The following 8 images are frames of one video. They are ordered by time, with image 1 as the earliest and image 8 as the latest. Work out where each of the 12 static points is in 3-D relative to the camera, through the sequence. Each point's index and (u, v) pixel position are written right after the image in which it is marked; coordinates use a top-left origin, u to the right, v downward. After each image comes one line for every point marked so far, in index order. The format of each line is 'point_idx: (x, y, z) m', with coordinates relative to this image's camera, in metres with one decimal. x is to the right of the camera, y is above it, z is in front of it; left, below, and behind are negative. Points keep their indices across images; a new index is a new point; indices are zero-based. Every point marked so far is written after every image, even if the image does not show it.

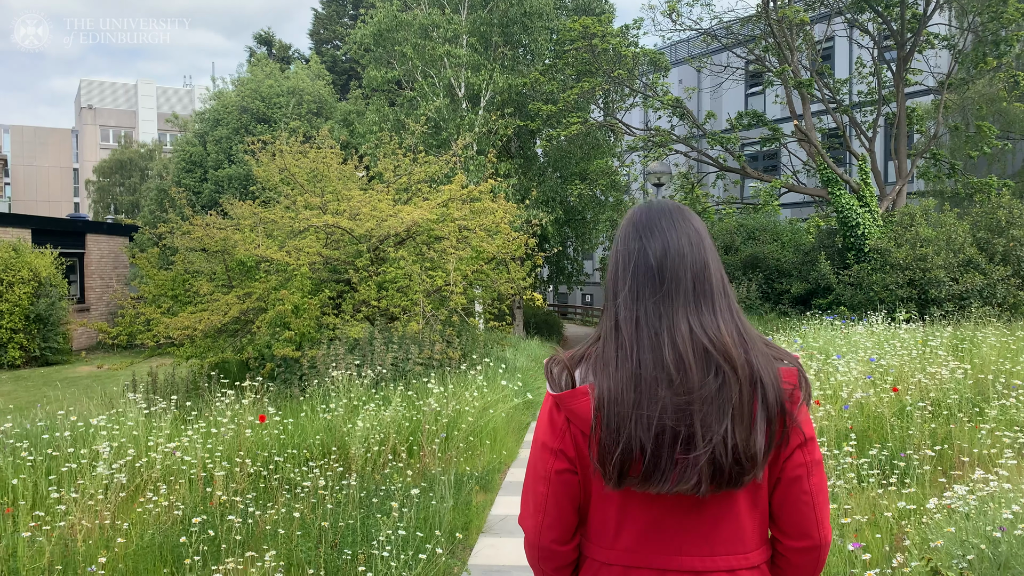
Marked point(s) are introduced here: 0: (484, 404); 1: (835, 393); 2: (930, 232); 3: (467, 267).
0: (-0.2, -1.0, +6.6) m
1: (+2.3, -0.7, +5.7) m
2: (+7.0, +0.9, +13.3) m
3: (-0.5, +0.2, +8.9) m
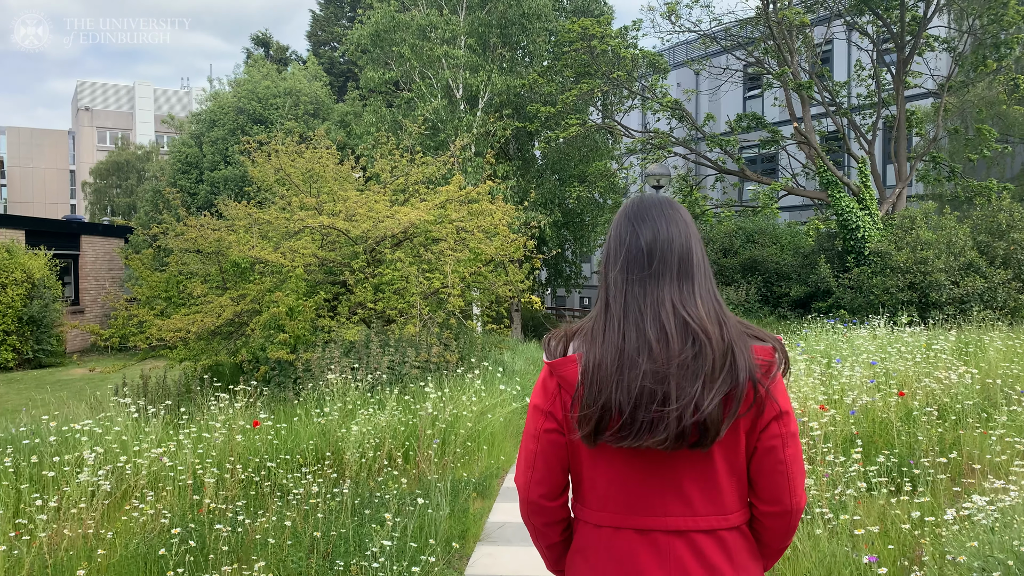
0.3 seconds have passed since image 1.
0: (-0.2, -1.0, +6.5) m
1: (+2.3, -0.8, +5.6) m
2: (+7.0, +0.9, +13.2) m
3: (-0.5, +0.2, +8.8) m
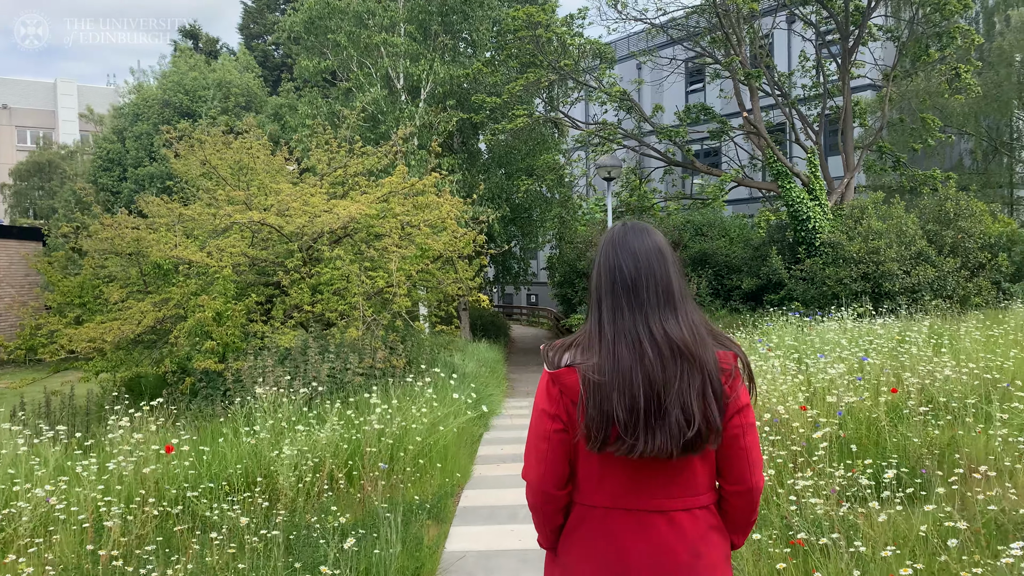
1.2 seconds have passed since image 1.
0: (-0.6, -1.0, +5.9) m
1: (+2.0, -0.7, +5.2) m
2: (+6.1, +1.0, +13.1) m
3: (-1.1, +0.2, +8.2) m
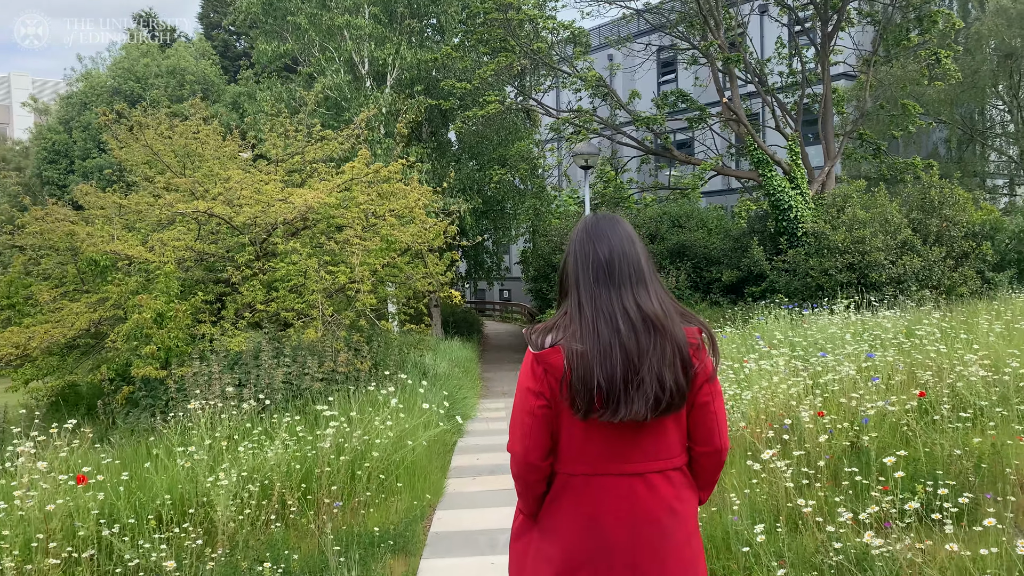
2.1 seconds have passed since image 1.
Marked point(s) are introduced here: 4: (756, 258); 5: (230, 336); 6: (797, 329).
0: (-0.7, -0.9, +5.3) m
1: (+1.9, -0.6, +4.7) m
2: (+5.7, +1.2, +12.7) m
3: (-1.3, +0.3, +7.5) m
4: (+4.3, +0.5, +13.9) m
5: (-2.3, -0.4, +6.6) m
6: (+2.6, -0.4, +7.4) m
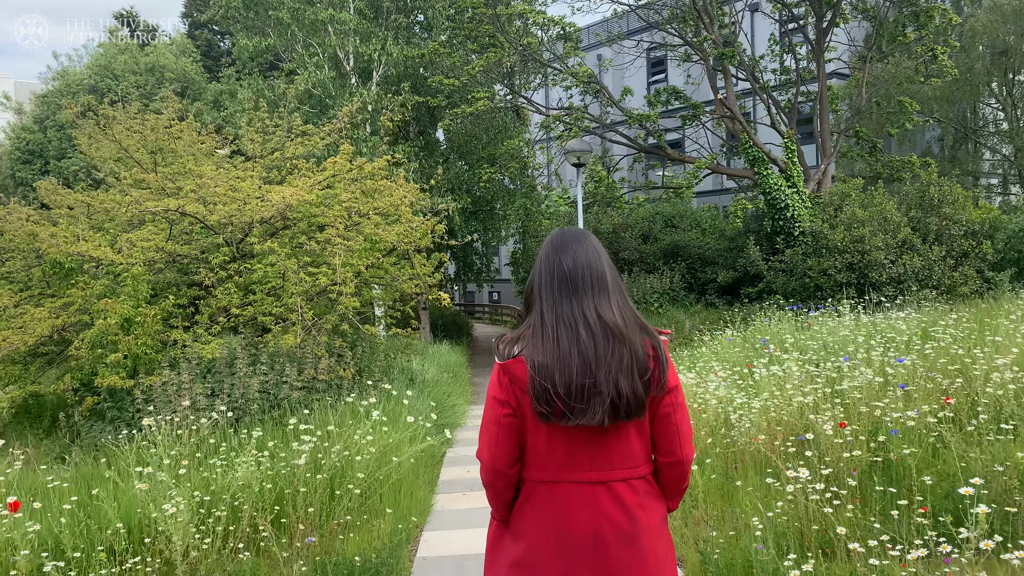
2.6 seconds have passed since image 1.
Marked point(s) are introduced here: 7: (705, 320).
0: (-0.8, -1.0, +4.9) m
1: (+1.8, -0.6, +4.3) m
2: (+5.5, +1.2, +12.4) m
3: (-1.4, +0.2, +7.1) m
4: (+4.1, +0.5, +13.6) m
5: (-2.4, -0.4, +6.2) m
6: (+2.6, -0.4, +7.1) m
7: (+3.1, -0.5, +12.8) m
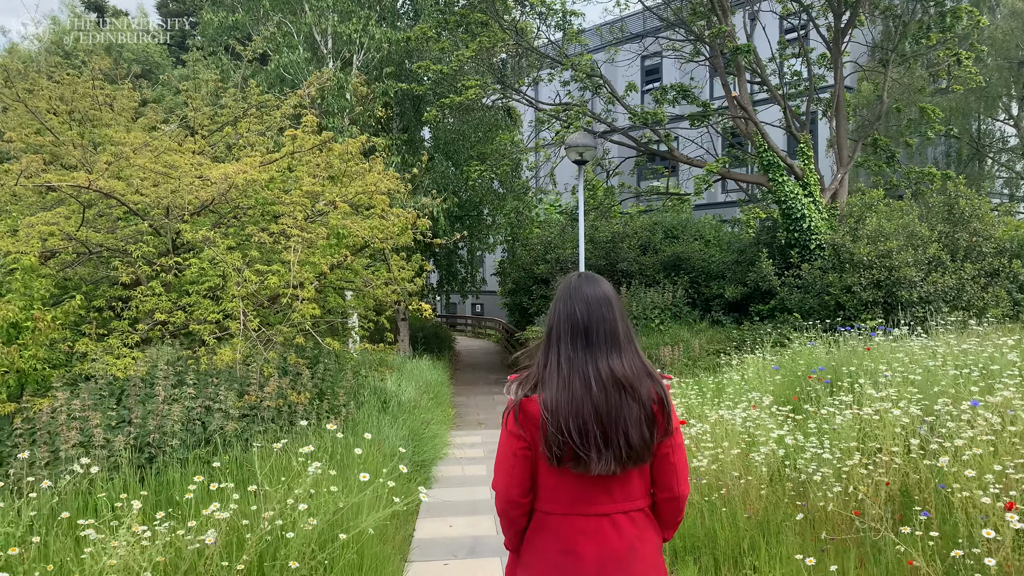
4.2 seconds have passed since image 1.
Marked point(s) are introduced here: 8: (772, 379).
0: (-0.8, -1.0, +3.6) m
1: (+1.9, -0.7, +3.1) m
2: (+5.4, +0.9, +11.2) m
3: (-1.4, +0.2, +5.8) m
4: (+4.0, +0.2, +12.5) m
5: (-2.4, -0.4, +4.8) m
6: (+2.5, -0.5, +5.8) m
7: (+3.0, -0.8, +11.6) m
8: (+1.9, -0.7, +5.9) m
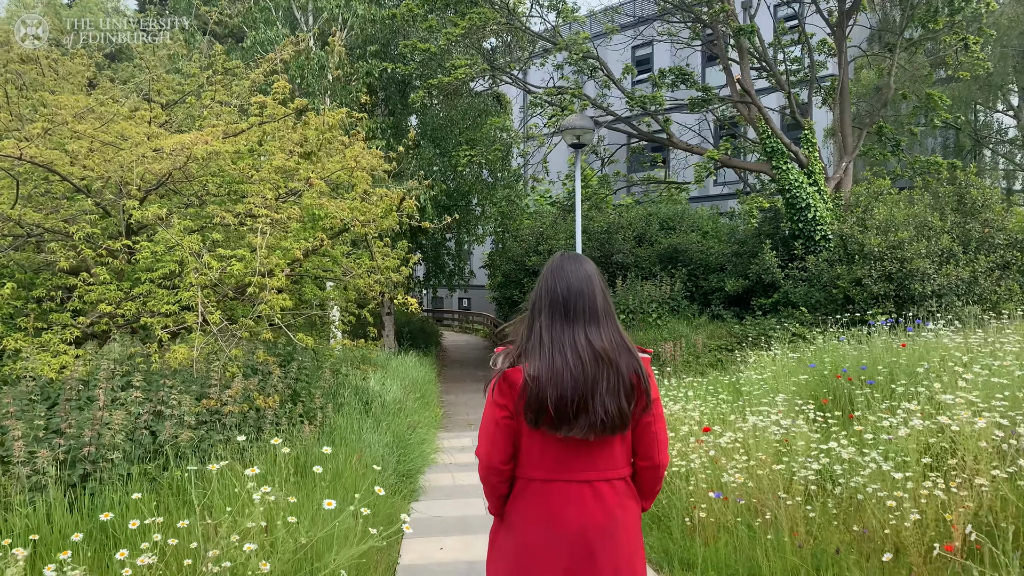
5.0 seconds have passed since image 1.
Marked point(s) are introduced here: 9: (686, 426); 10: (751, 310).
0: (-0.8, -0.9, +2.9) m
1: (+1.9, -0.7, +2.5) m
2: (+5.3, +1.0, +10.7) m
3: (-1.4, +0.3, +5.2) m
4: (+3.8, +0.4, +11.9) m
5: (-2.4, -0.3, +4.1) m
6: (+2.5, -0.4, +5.3) m
7: (+2.8, -0.7, +11.1) m
8: (+1.9, -0.6, +5.3) m
9: (+1.0, -0.8, +4.7) m
10: (+3.8, -0.3, +12.6) m
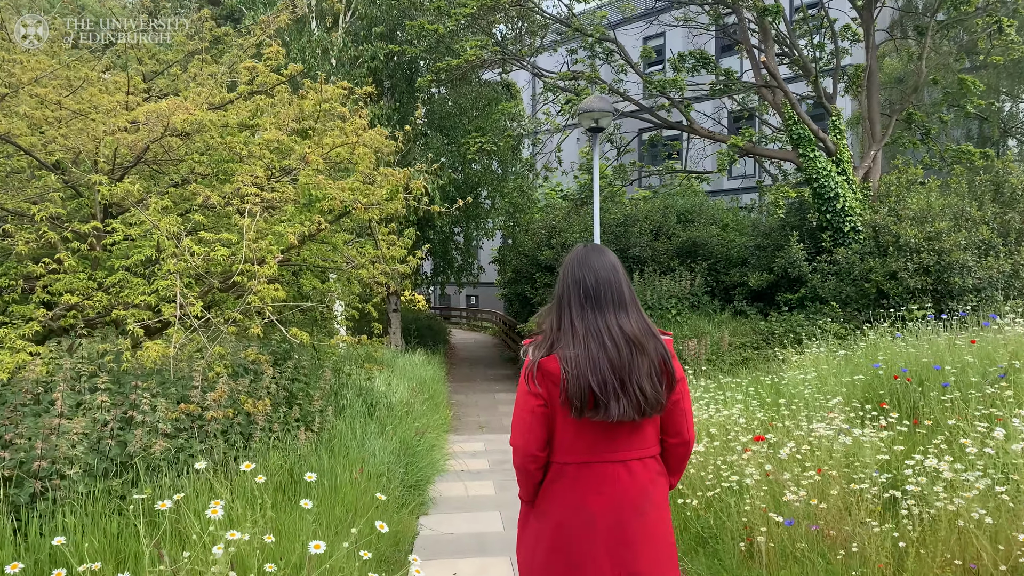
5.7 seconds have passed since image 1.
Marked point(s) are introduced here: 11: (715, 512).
0: (-0.7, -0.9, +2.4) m
1: (+2.0, -0.6, +1.9) m
2: (+5.4, +1.1, +10.1) m
3: (-1.3, +0.3, +4.6) m
4: (+4.0, +0.4, +11.3) m
5: (-2.3, -0.3, +3.6) m
6: (+2.6, -0.4, +4.7) m
7: (+3.0, -0.6, +10.5) m
8: (+2.0, -0.5, +4.7) m
9: (+1.2, -0.8, +4.2) m
10: (+4.0, -0.3, +12.0) m
11: (+0.9, -1.0, +3.6) m
